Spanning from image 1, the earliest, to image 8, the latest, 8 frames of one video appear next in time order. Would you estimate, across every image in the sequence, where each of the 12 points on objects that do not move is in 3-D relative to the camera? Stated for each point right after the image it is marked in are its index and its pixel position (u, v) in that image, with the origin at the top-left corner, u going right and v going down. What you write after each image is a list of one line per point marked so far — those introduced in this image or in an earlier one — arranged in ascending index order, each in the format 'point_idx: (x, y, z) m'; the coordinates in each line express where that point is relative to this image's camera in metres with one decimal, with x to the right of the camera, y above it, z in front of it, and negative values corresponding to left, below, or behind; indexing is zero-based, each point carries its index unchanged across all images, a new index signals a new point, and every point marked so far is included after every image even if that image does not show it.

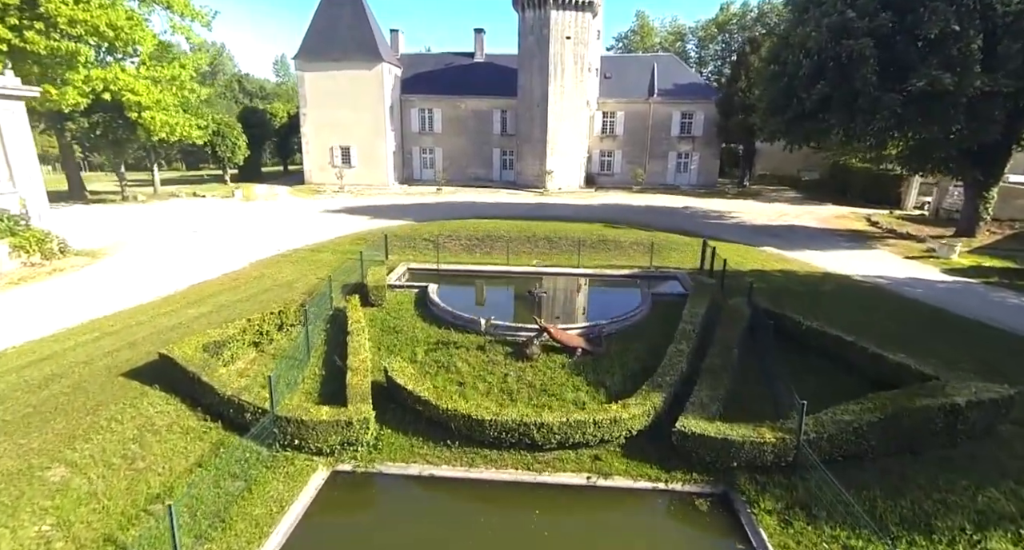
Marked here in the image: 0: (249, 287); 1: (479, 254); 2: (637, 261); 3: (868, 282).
0: (-5.9, -0.3, +13.1) m
1: (-1.0, +0.6, +16.8) m
2: (+3.5, +0.4, +16.1) m
3: (+8.5, -0.2, +13.9) m
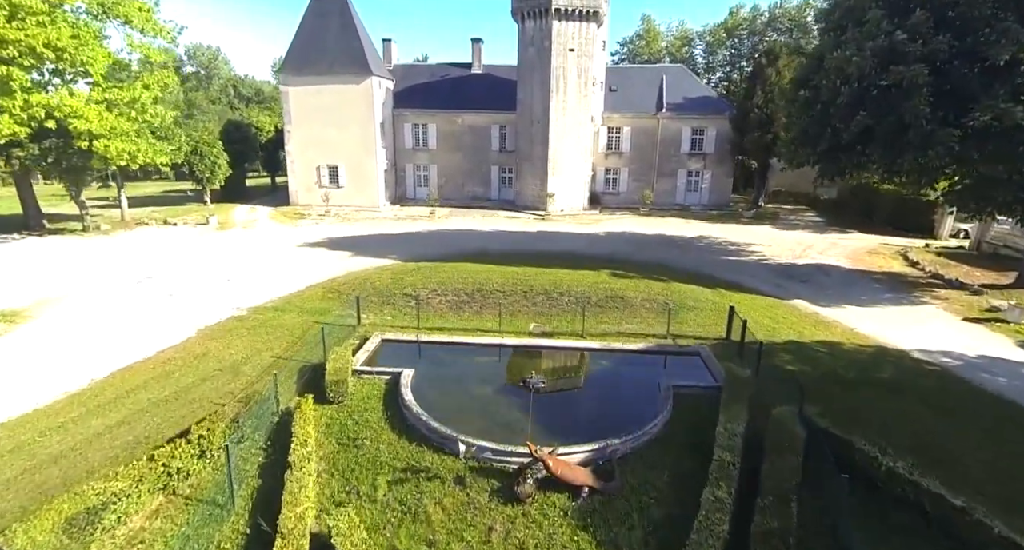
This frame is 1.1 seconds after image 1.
0: (-6.1, -1.8, +10.8) m
1: (-1.1, -1.0, +14.5) m
2: (+3.3, -1.2, +13.8) m
3: (+8.3, -1.8, +11.5) m
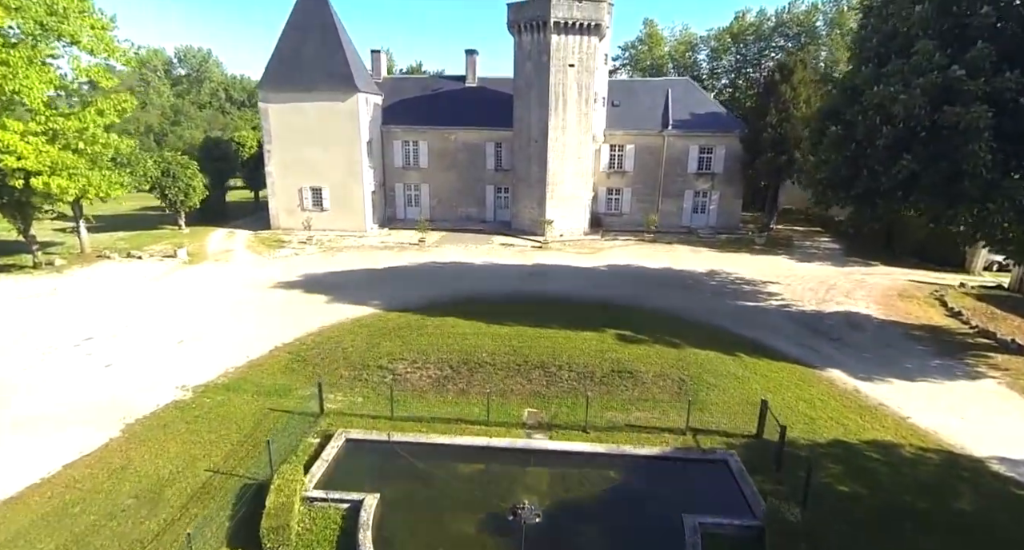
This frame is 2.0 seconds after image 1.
0: (-6.3, -3.4, +8.6) m
1: (-1.3, -2.6, +12.3) m
2: (+3.1, -2.8, +11.6) m
3: (+8.2, -3.4, +9.4) m
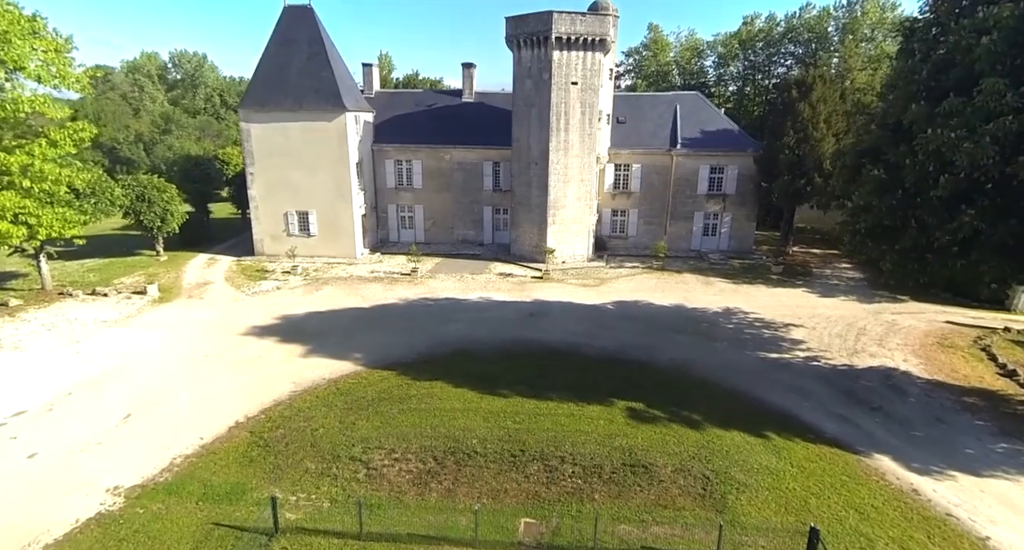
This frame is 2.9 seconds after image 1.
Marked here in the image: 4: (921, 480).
0: (-6.4, -4.9, +6.7) m
1: (-1.4, -4.1, +10.4) m
2: (+3.0, -4.3, +9.7) m
3: (+8.0, -4.8, +7.4) m
4: (+7.8, -4.0, +11.1) m
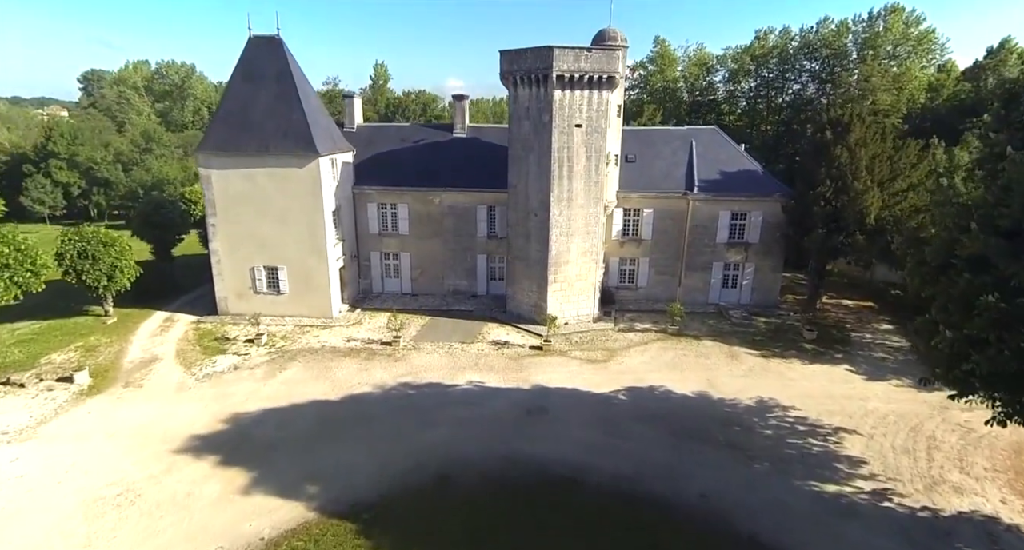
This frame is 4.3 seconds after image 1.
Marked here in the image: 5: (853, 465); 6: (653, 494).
0: (-6.6, -7.6, +3.2) m
1: (-1.6, -6.8, +6.9) m
2: (+2.8, -7.0, +6.2) m
3: (+7.8, -7.6, +3.9) m
4: (+7.6, -6.7, +7.7) m
5: (+8.9, -5.0, +15.1) m
6: (+3.4, -5.2, +14.2) m
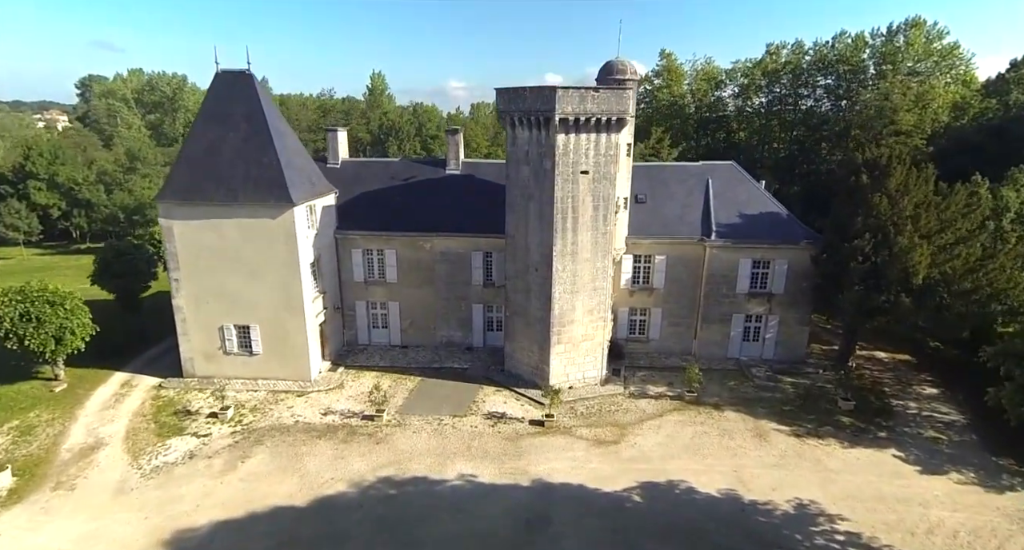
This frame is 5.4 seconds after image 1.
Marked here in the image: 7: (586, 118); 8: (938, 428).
0: (-6.7, -9.9, +0.5) m
1: (-1.7, -9.1, +4.2) m
2: (+2.7, -9.3, +3.4) m
3: (+7.7, -9.8, +1.1) m
4: (+7.5, -9.0, +4.9) m
5: (+8.8, -7.3, +12.4) m
6: (+3.4, -7.6, +11.4) m
7: (+2.5, +5.3, +19.6) m
8: (+14.6, -5.4, +19.8) m
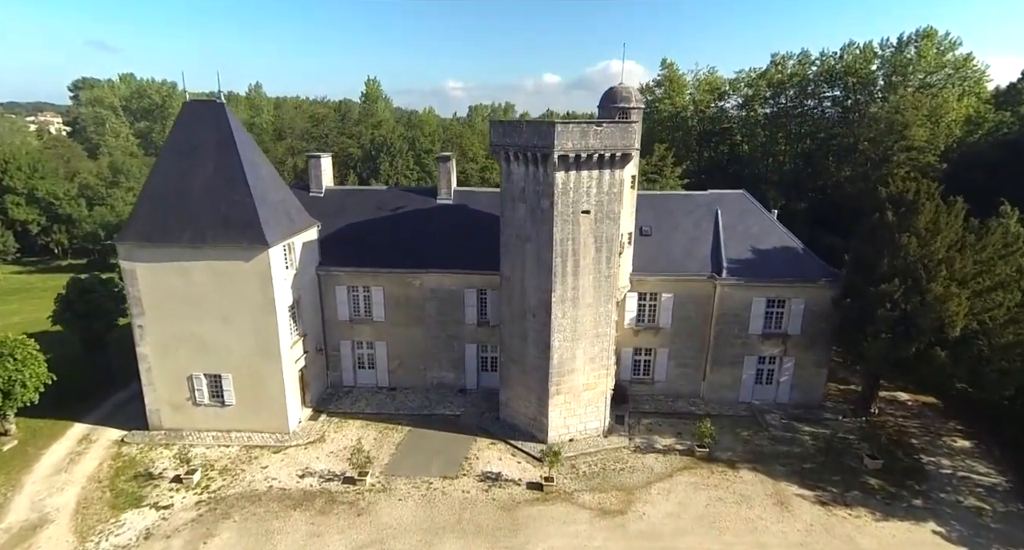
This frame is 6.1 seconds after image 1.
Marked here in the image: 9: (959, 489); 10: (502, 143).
0: (-6.7, -11.5, -1.5) m
1: (-1.8, -10.7, +2.3) m
2: (+2.6, -10.9, +1.6) m
3: (+7.7, -11.4, -0.7) m
4: (+7.5, -10.6, +3.0) m
5: (+8.7, -8.9, +10.5) m
6: (+3.2, -9.1, +9.5) m
7: (+2.3, +3.7, +17.7) m
8: (+14.5, -6.9, +18.0) m
9: (+14.1, -6.9, +18.3) m
10: (-0.3, +4.2, +18.4) m
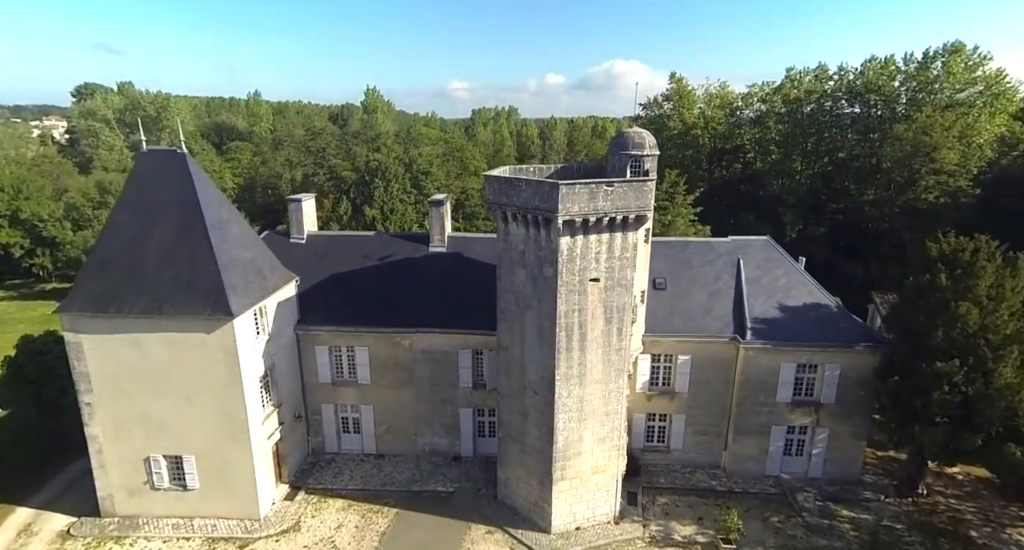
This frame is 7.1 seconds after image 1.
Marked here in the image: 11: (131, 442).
0: (-6.9, -13.7, -4.0) m
1: (-2.0, -12.9, -0.3) m
2: (+2.5, -13.1, -1.0) m
3: (+7.5, -13.5, -3.3) m
4: (+7.3, -12.7, +0.4) m
5: (+8.5, -11.0, +7.9) m
6: (+3.1, -11.3, +6.9) m
7: (+2.2, +1.5, +15.2) m
8: (+14.4, -9.1, +15.3) m
9: (+14.0, -9.1, +15.6) m
10: (-0.4, +2.0, +15.9) m
11: (-12.3, -5.4, +18.7) m
